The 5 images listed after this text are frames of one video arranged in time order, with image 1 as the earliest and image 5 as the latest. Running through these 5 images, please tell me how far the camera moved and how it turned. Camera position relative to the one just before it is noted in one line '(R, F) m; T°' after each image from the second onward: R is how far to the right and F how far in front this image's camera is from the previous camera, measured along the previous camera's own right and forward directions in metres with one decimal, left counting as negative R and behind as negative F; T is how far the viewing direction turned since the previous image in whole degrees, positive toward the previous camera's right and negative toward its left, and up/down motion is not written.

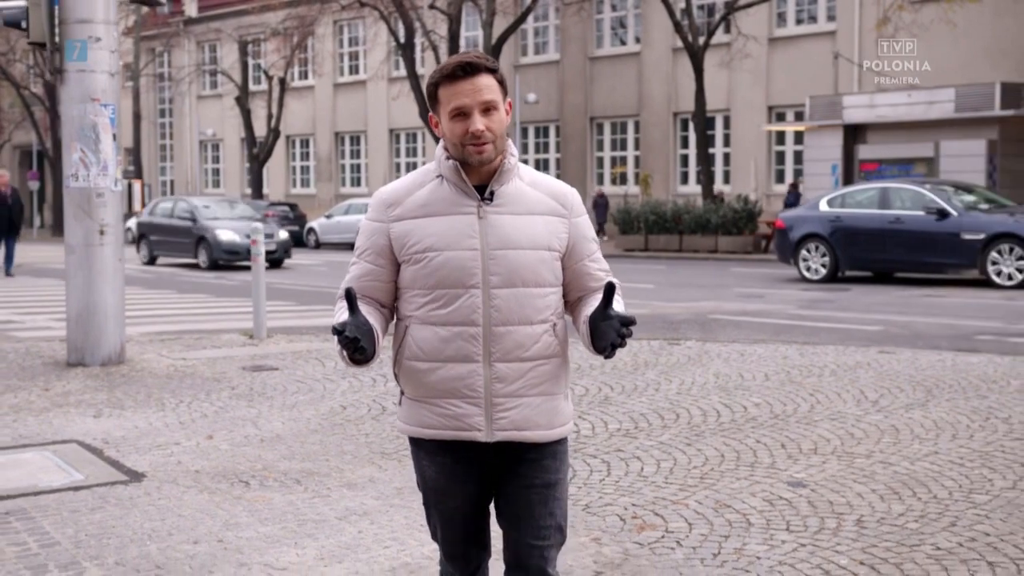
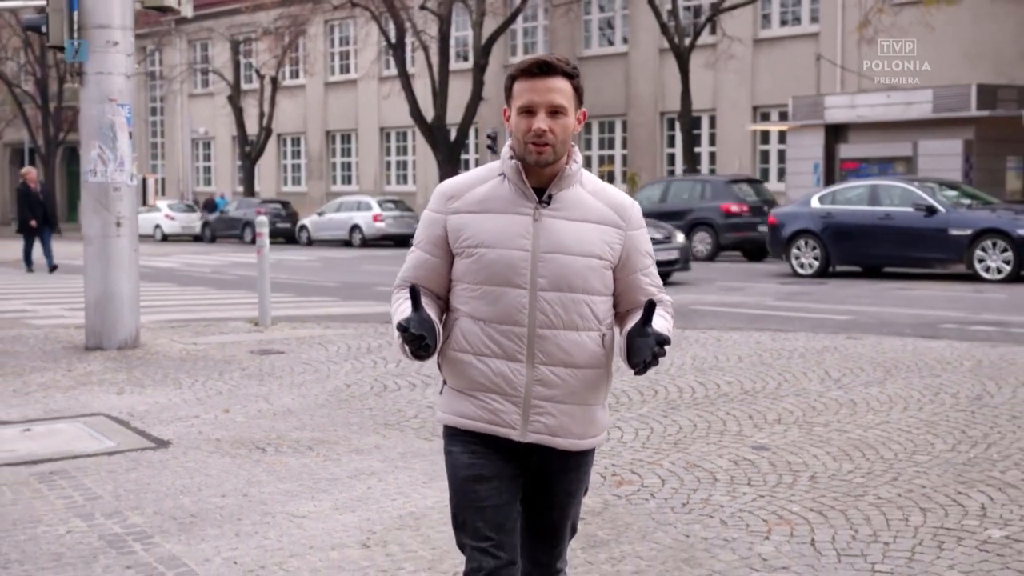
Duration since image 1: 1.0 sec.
(0.0, -0.8) m; +1°
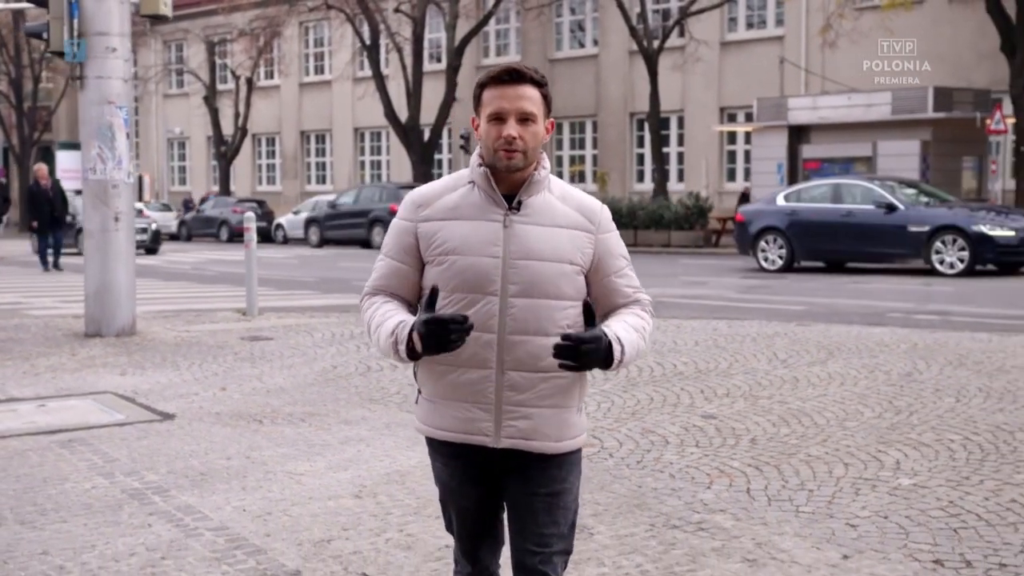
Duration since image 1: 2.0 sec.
(0.0, -0.8) m; +1°
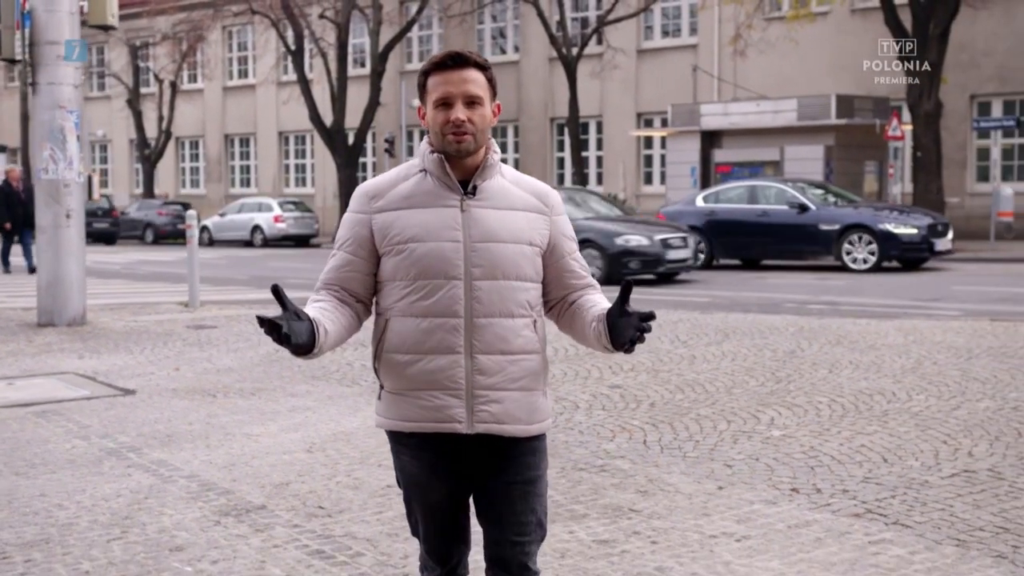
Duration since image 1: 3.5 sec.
(0.0, -1.1) m; +3°
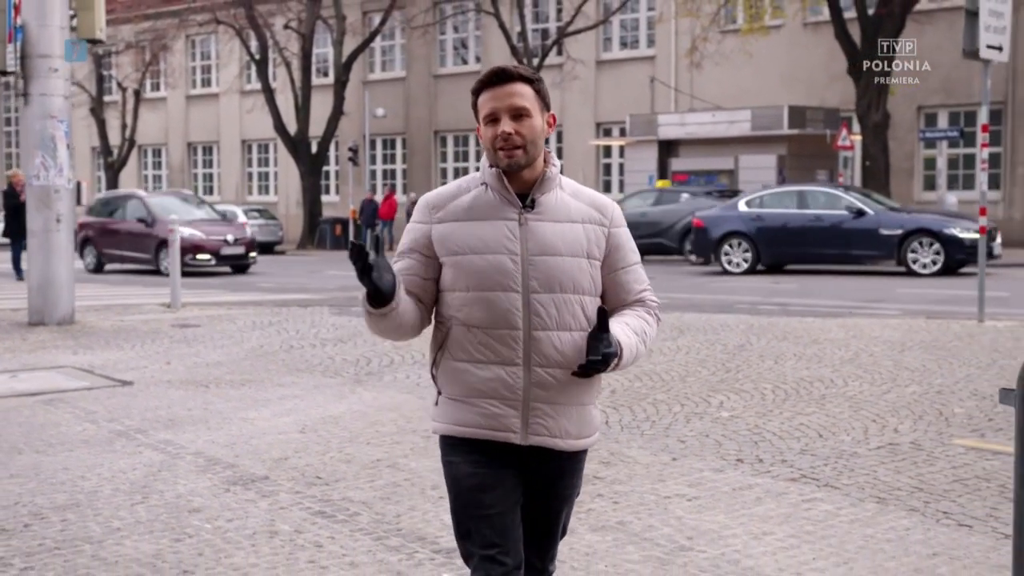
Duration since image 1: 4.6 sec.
(-0.1, -0.8) m; +2°
